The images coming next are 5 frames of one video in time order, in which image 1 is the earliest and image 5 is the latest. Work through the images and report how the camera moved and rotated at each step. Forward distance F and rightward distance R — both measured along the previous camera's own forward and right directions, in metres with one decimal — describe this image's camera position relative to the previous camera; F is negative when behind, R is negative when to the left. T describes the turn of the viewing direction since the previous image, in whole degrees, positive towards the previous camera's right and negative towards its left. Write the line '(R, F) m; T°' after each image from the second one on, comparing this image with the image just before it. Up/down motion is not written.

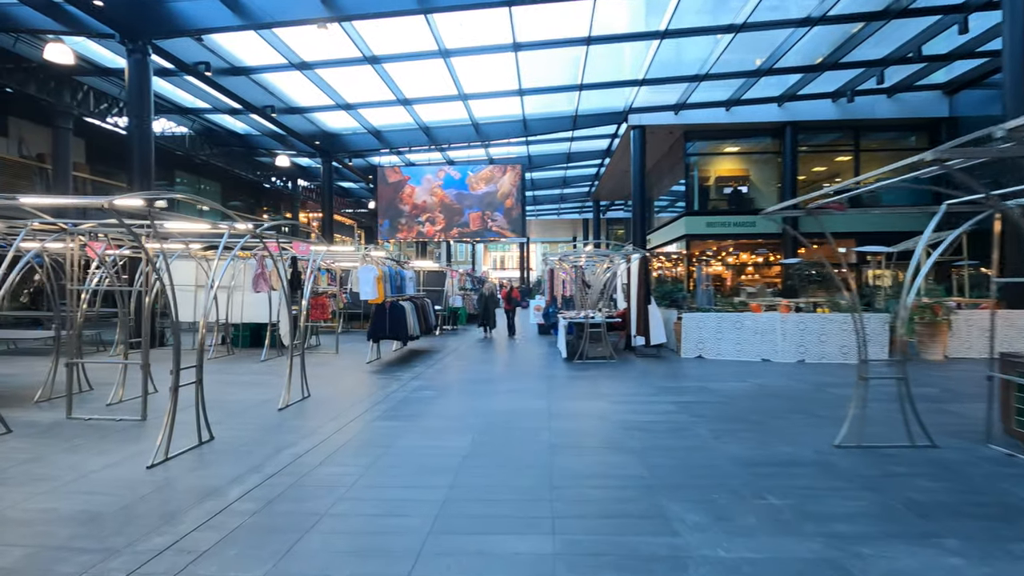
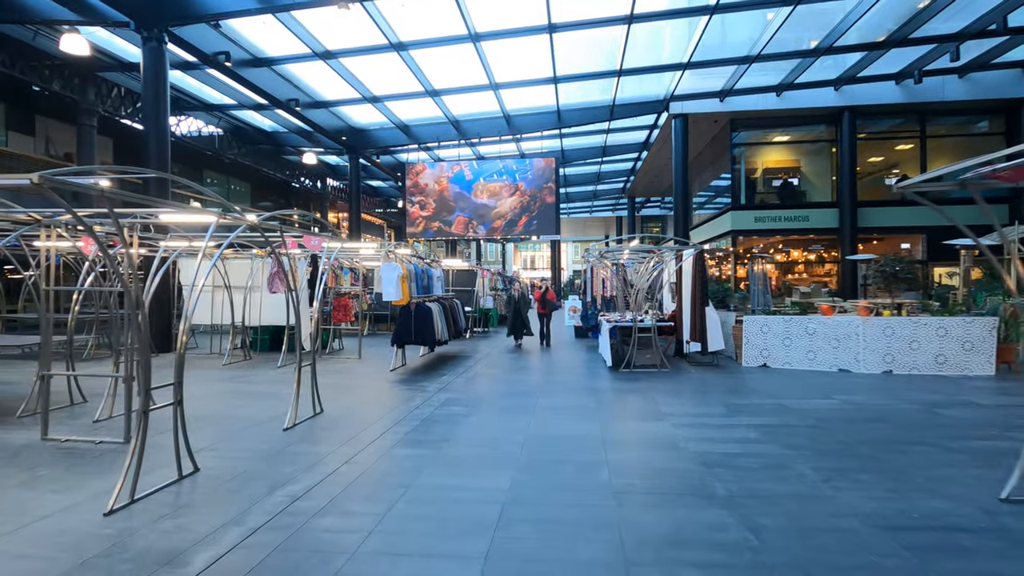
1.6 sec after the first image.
(-0.2, +1.2) m; -3°
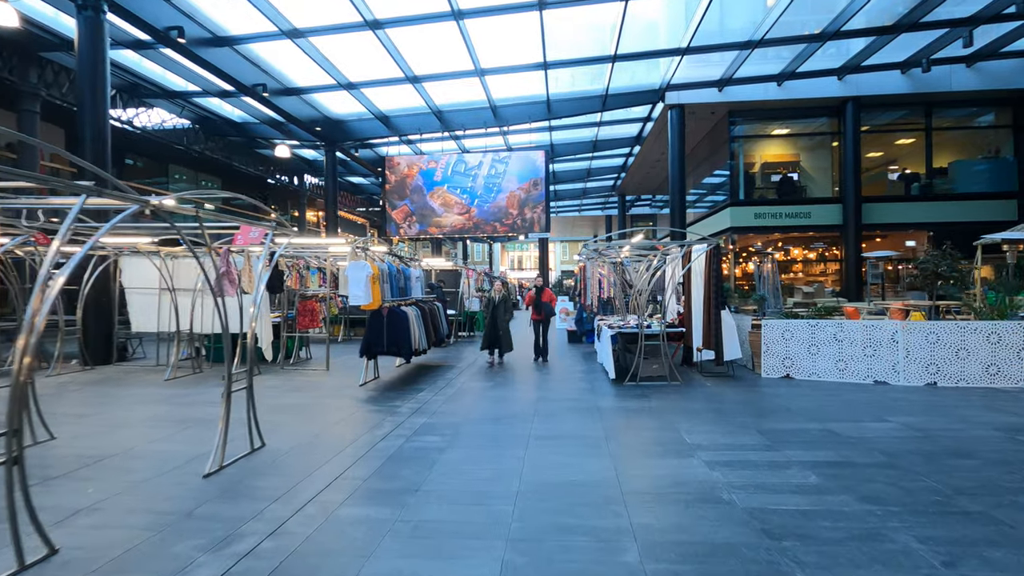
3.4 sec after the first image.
(0.0, +1.4) m; +1°
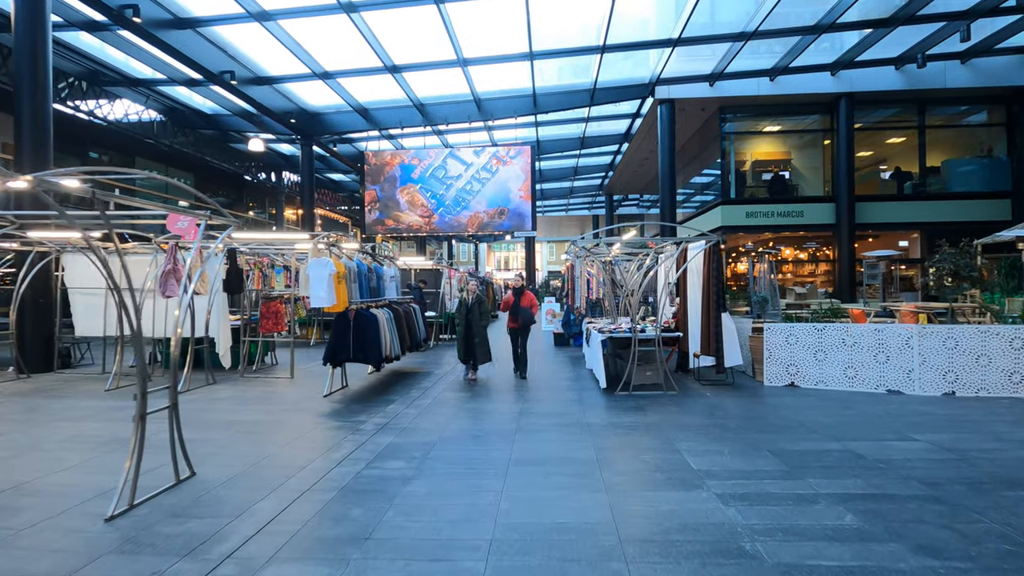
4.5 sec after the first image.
(+0.1, +0.8) m; +1°
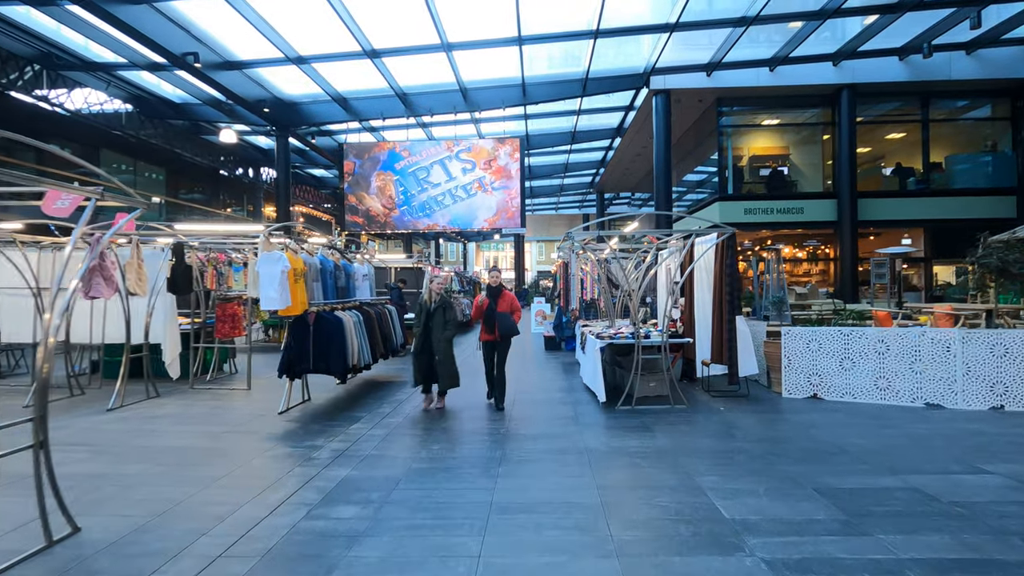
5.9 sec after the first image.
(+0.1, +1.1) m; +1°
